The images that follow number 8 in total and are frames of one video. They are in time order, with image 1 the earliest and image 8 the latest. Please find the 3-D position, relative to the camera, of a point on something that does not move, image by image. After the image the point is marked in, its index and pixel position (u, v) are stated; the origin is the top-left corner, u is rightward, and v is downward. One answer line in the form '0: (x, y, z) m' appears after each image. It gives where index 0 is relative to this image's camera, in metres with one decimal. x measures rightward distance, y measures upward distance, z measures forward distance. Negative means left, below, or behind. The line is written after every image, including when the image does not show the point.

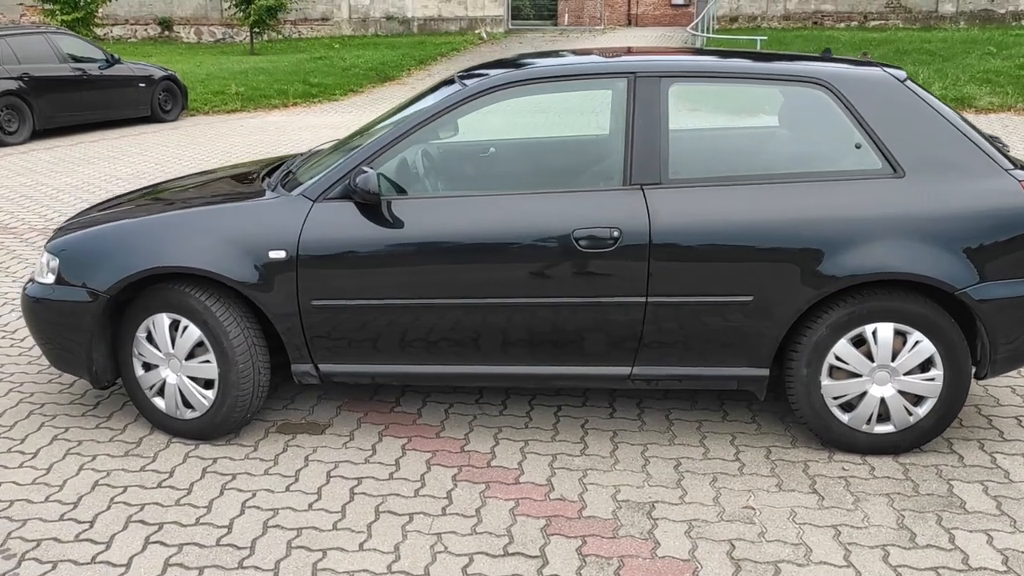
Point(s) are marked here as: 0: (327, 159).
0: (-0.8, +0.6, +4.2) m
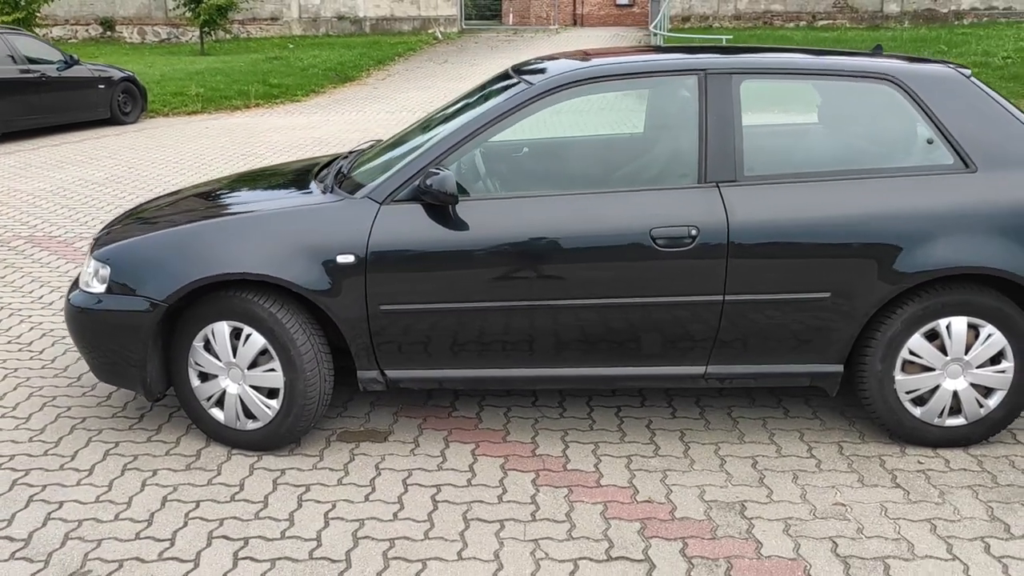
0: (-0.5, +0.5, +4.1) m
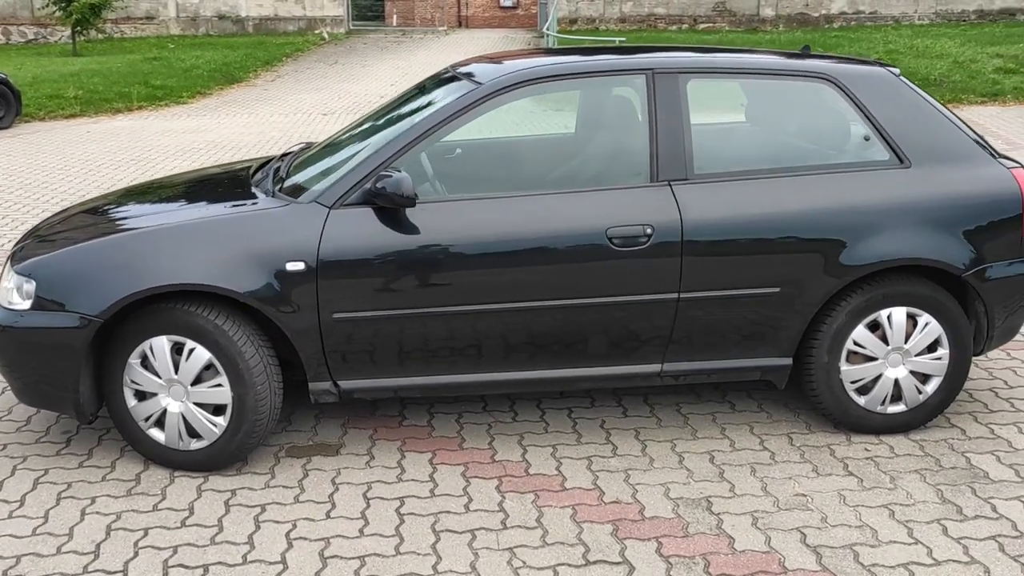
0: (-0.7, +0.5, +3.9) m
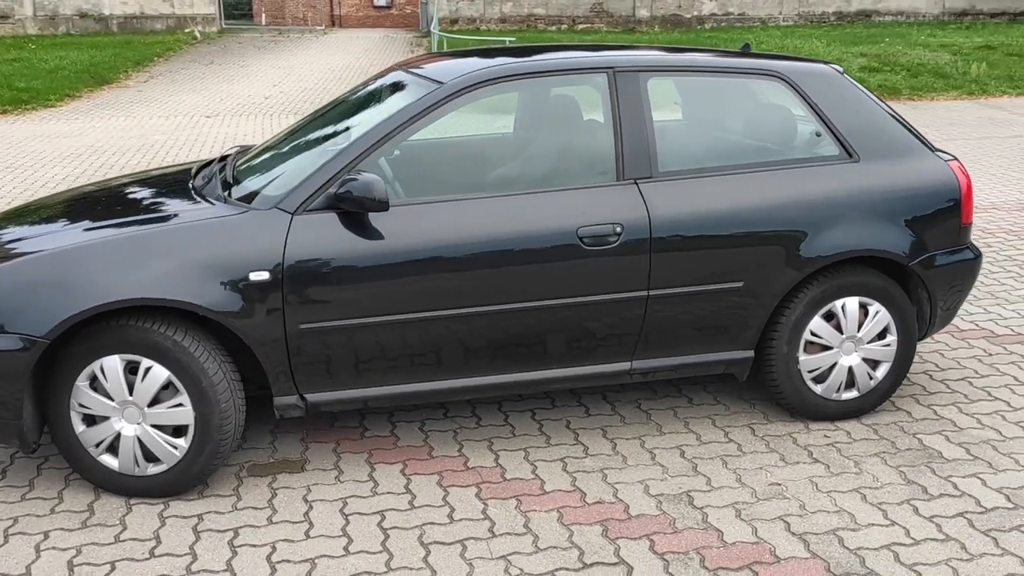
0: (-0.9, +0.5, +3.8) m
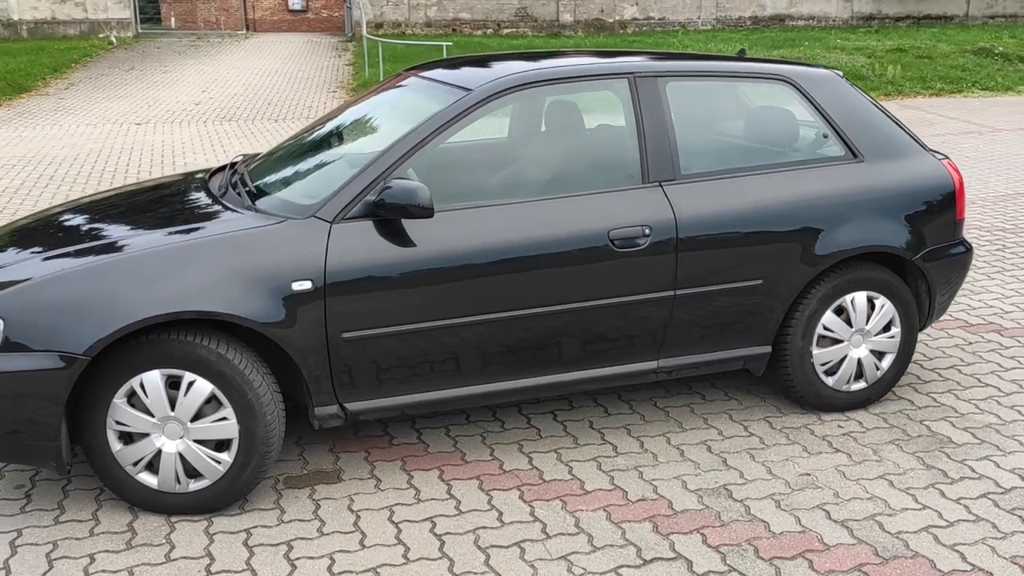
0: (-0.8, +0.4, +3.7) m
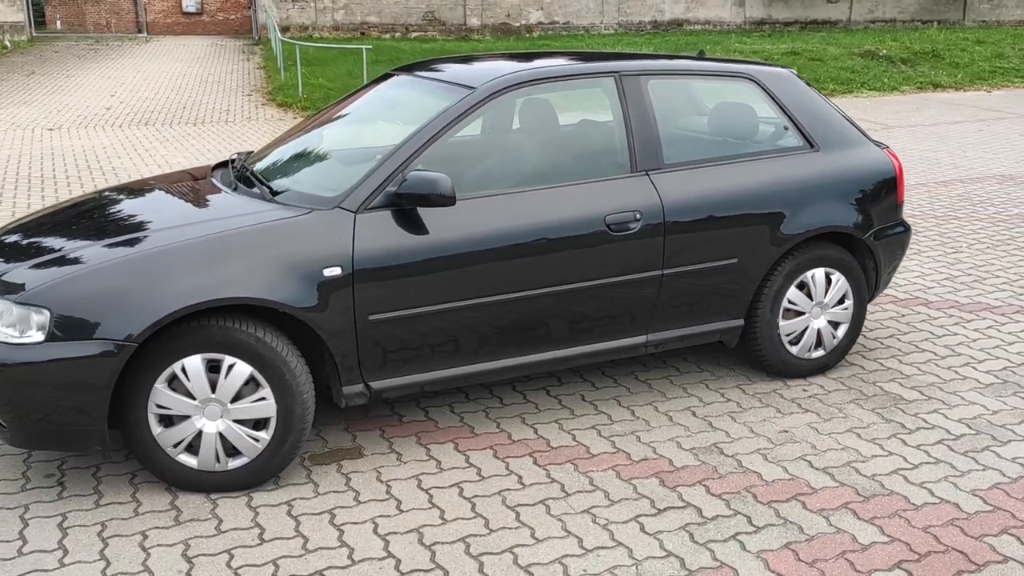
0: (-0.8, +0.5, +4.0) m
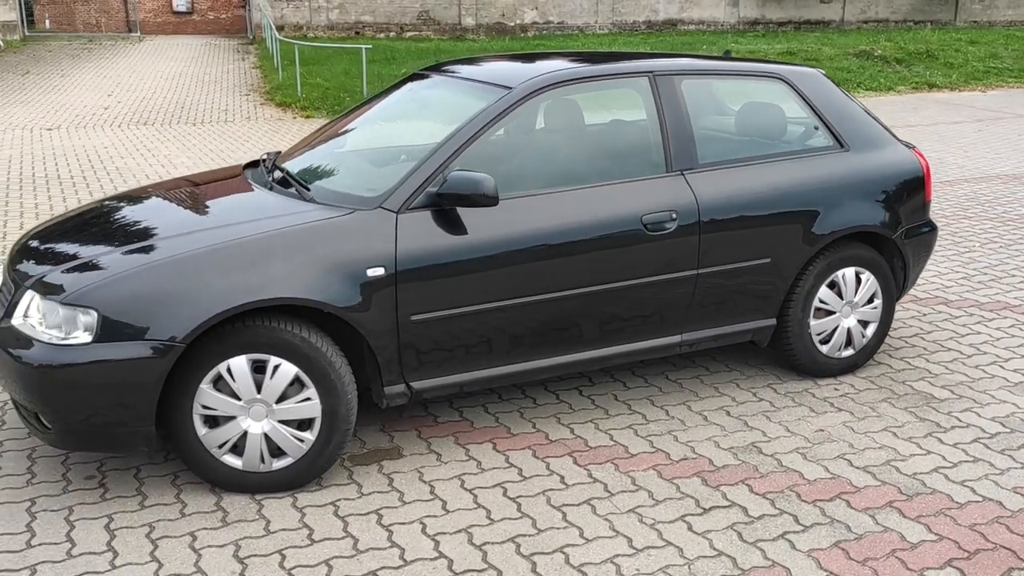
0: (-0.6, +0.5, +3.9) m
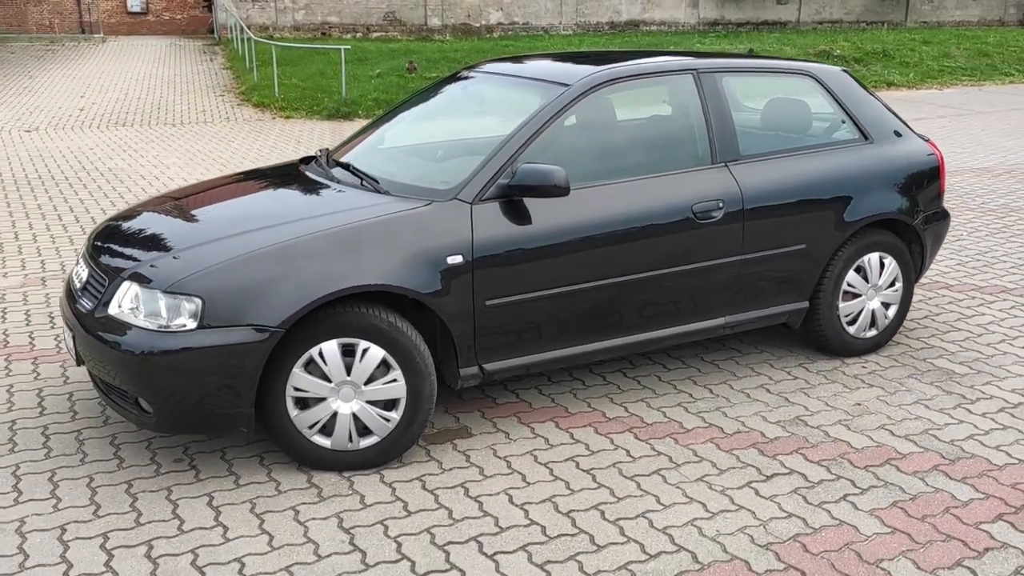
0: (-0.4, +0.5, +4.1) m
